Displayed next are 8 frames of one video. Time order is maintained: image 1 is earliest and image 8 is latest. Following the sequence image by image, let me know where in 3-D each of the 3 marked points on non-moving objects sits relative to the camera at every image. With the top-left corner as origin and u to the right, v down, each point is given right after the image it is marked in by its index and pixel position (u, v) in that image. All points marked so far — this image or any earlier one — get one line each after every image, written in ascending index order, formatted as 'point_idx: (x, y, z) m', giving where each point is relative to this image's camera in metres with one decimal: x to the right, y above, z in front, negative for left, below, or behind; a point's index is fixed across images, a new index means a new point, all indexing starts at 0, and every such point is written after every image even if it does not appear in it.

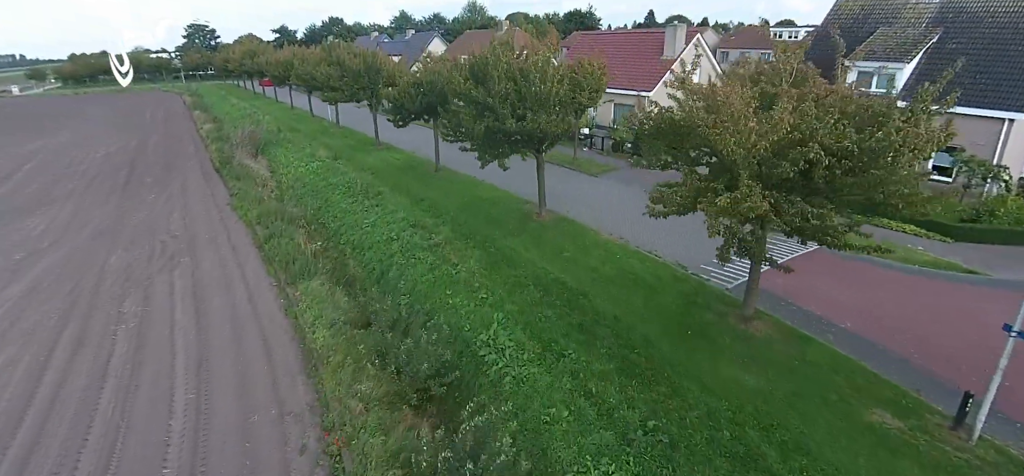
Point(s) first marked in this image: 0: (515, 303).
0: (+0.1, -1.5, +11.4) m
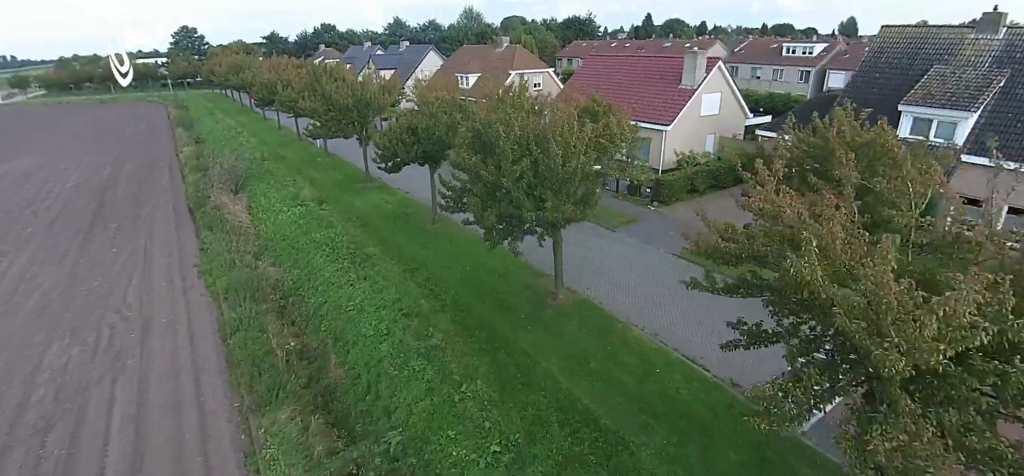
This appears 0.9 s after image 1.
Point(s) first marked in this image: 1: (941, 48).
0: (+0.4, -3.9, +8.9) m
1: (+16.1, +7.2, +18.8) m
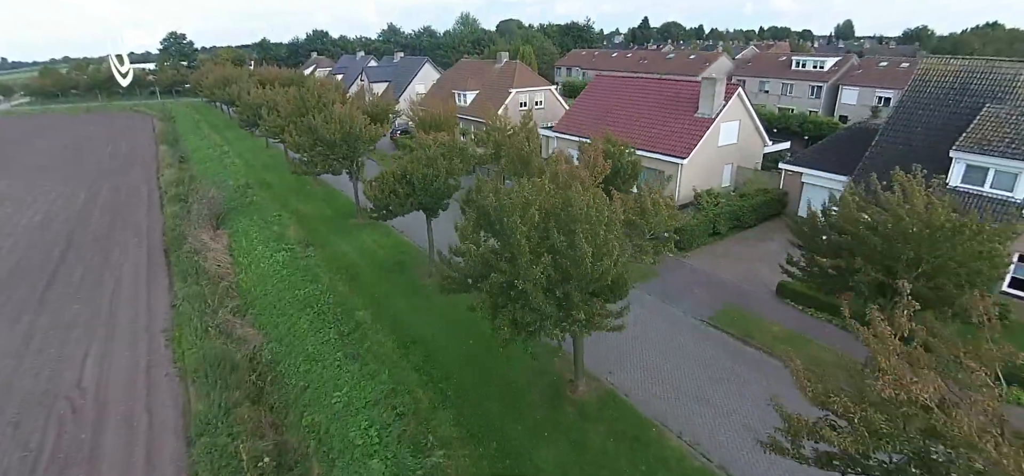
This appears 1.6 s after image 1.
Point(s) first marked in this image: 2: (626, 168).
0: (+0.8, -5.9, +7.0) m
1: (+16.3, +5.3, +17.0) m
2: (+3.9, +2.6, +17.5) m
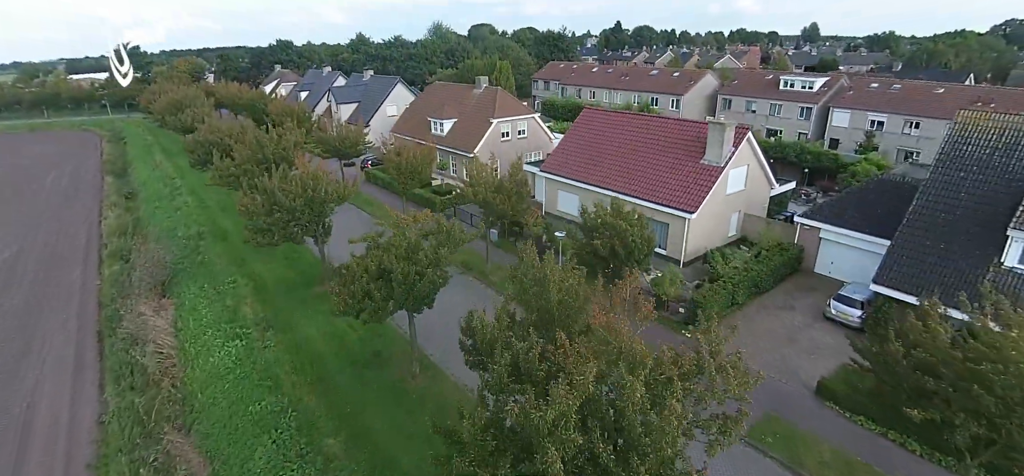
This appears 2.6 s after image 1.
0: (+1.4, -8.7, +4.4) m
1: (+16.1, +2.9, +15.2) m
2: (+3.8, -0.2, +15.0) m
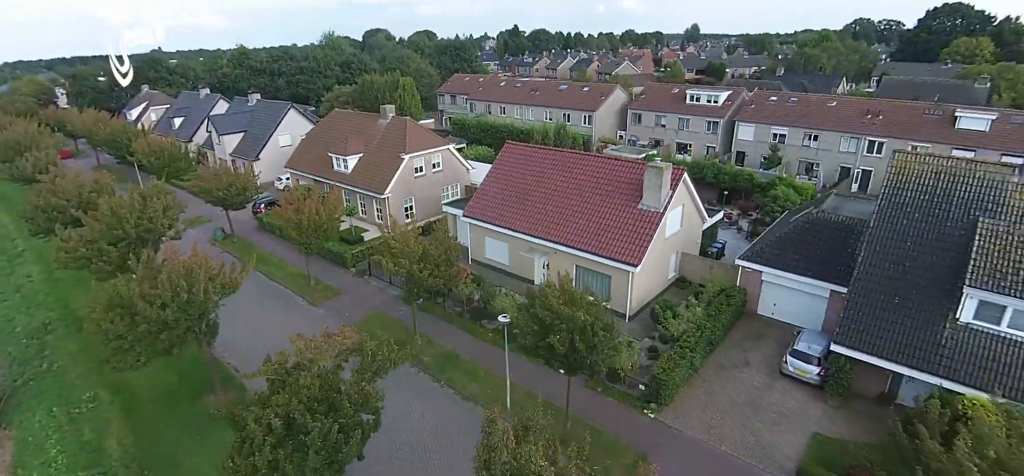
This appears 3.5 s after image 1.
0: (+2.4, -11.1, +2.3) m
1: (+14.1, +1.5, +15.3) m
2: (+2.3, -2.5, +13.1) m
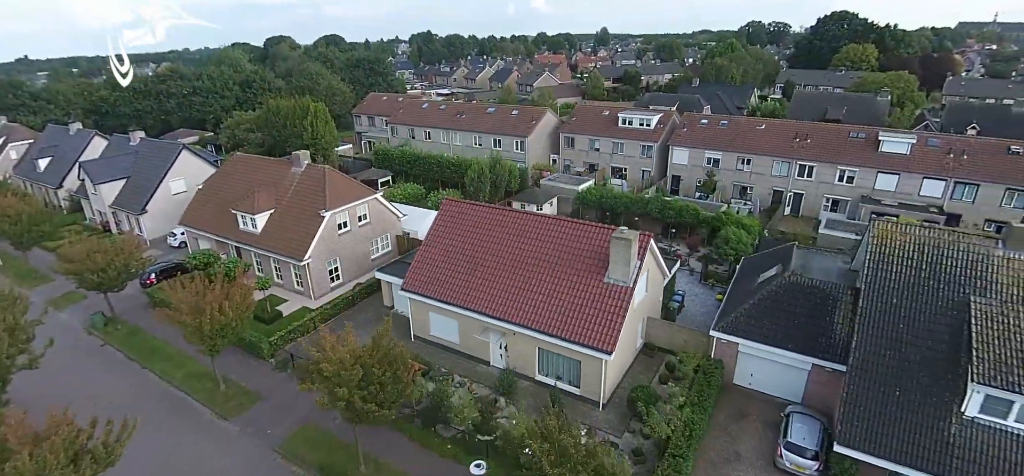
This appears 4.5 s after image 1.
0: (+4.2, -14.0, +0.1) m
1: (+12.9, -0.6, +14.5) m
2: (+1.9, -5.5, +10.7) m
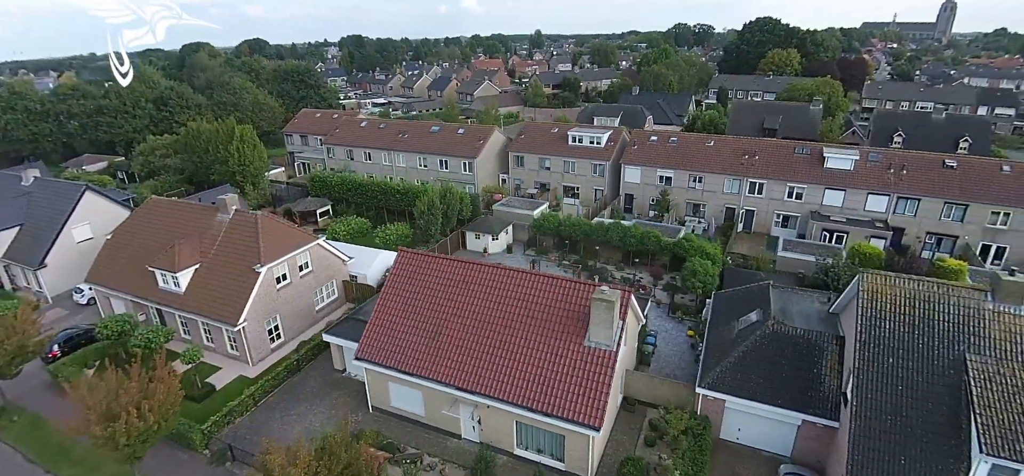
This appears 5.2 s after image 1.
0: (+6.0, -15.9, -1.2) m
1: (+12.3, -2.1, +14.1) m
2: (+2.0, -7.6, +9.1) m
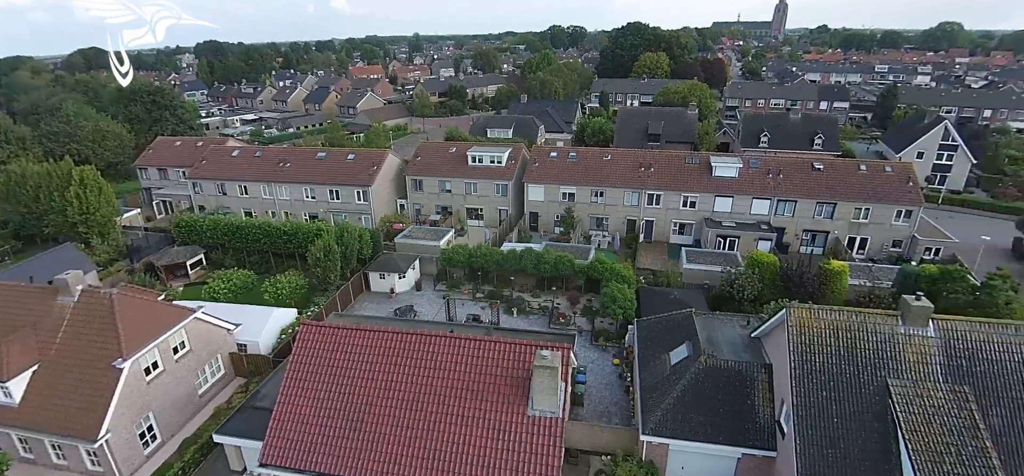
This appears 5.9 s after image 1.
0: (+8.7, -17.2, -1.2) m
1: (+10.4, -3.1, +14.9) m
2: (+1.9, -9.5, +8.0) m
